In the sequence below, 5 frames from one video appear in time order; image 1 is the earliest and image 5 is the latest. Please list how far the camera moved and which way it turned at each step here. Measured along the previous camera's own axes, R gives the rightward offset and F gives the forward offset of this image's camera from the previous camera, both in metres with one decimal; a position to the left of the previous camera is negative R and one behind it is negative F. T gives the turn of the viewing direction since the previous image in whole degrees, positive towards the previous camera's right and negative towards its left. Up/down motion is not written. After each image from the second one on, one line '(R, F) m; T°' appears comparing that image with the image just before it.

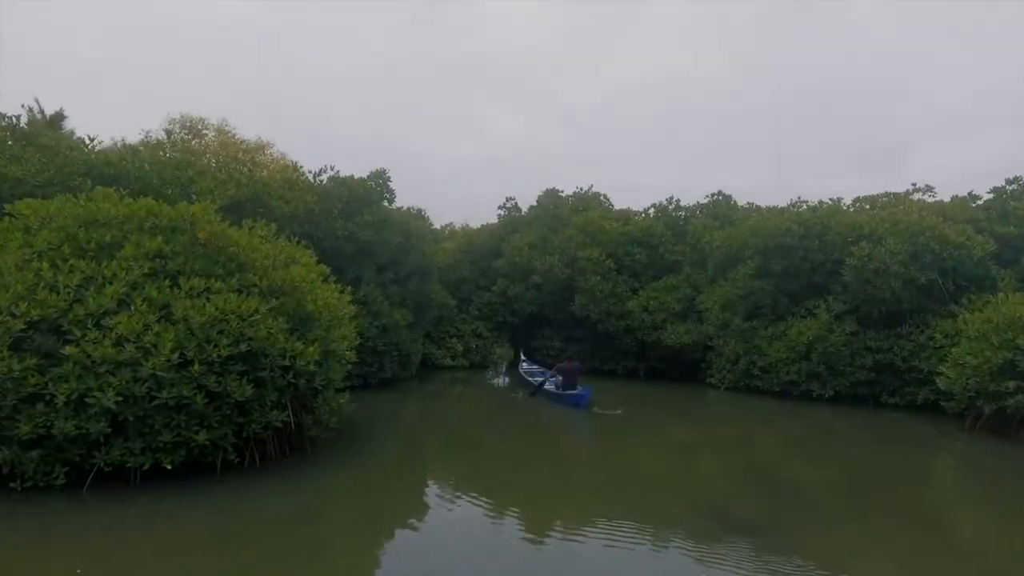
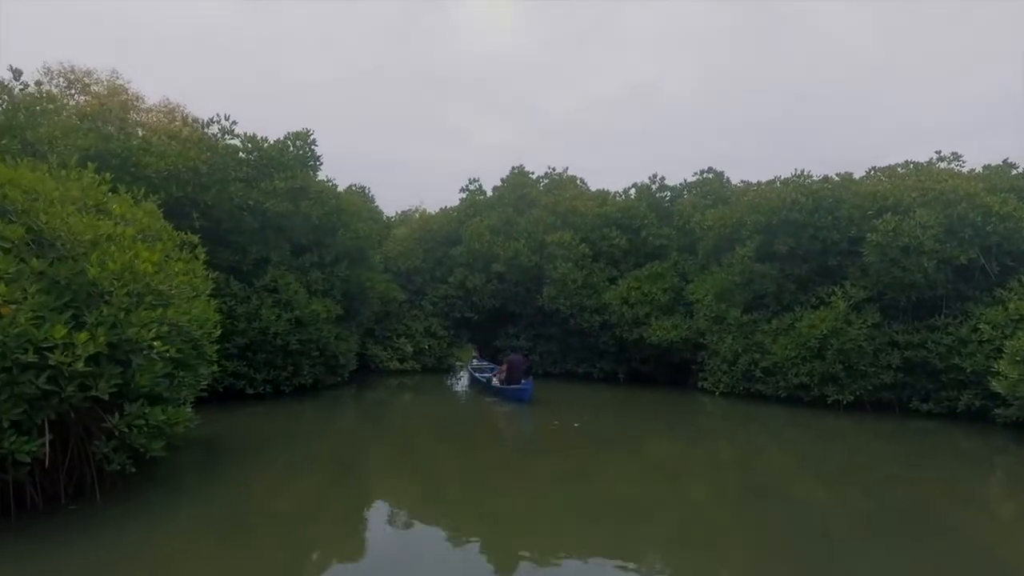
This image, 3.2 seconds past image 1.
(+1.0, +4.0) m; +1°
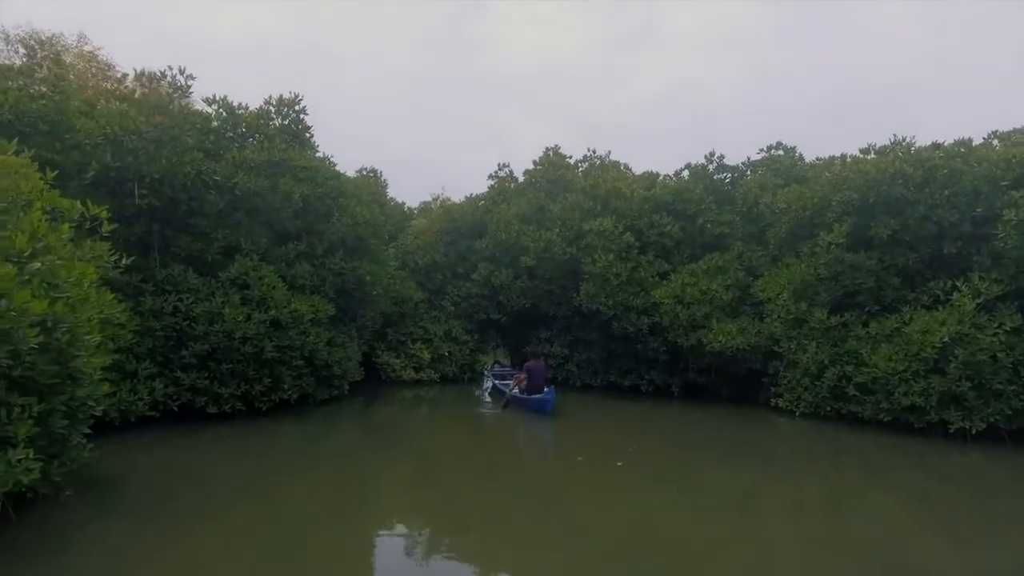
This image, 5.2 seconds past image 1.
(+0.4, +3.4) m; -4°
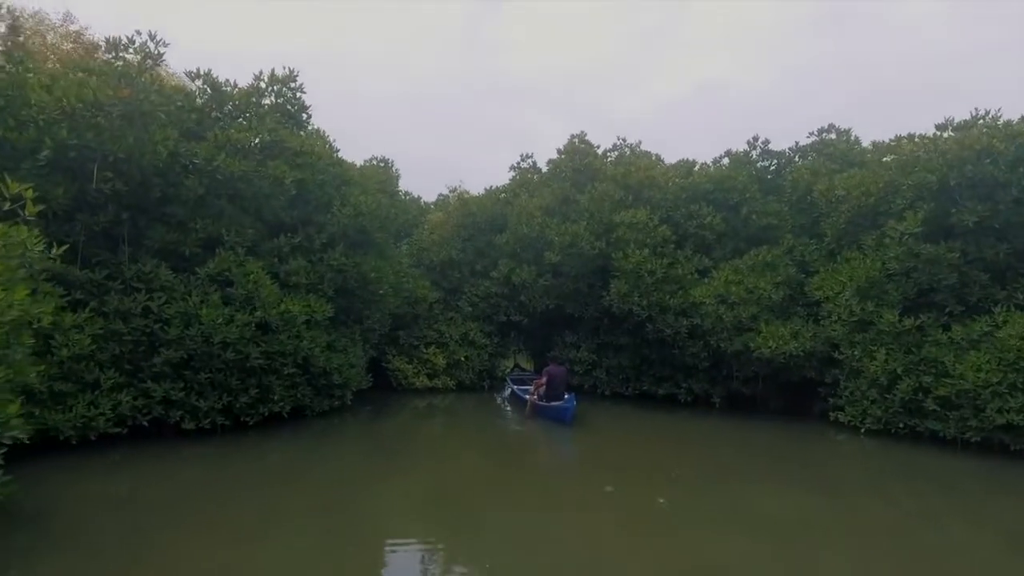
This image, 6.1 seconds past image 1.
(+0.1, +1.8) m; -2°
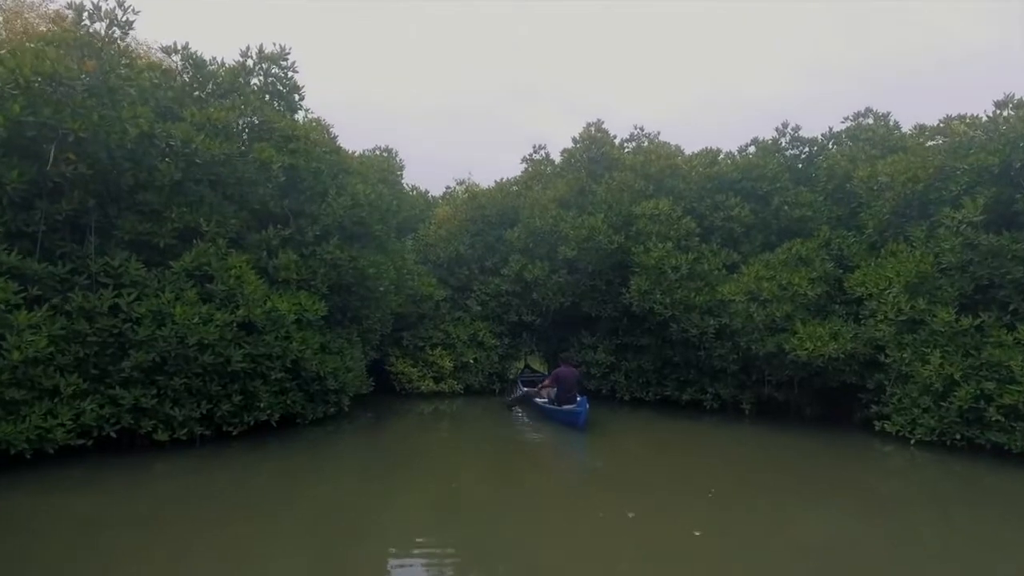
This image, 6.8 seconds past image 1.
(0.0, +1.2) m; -1°
